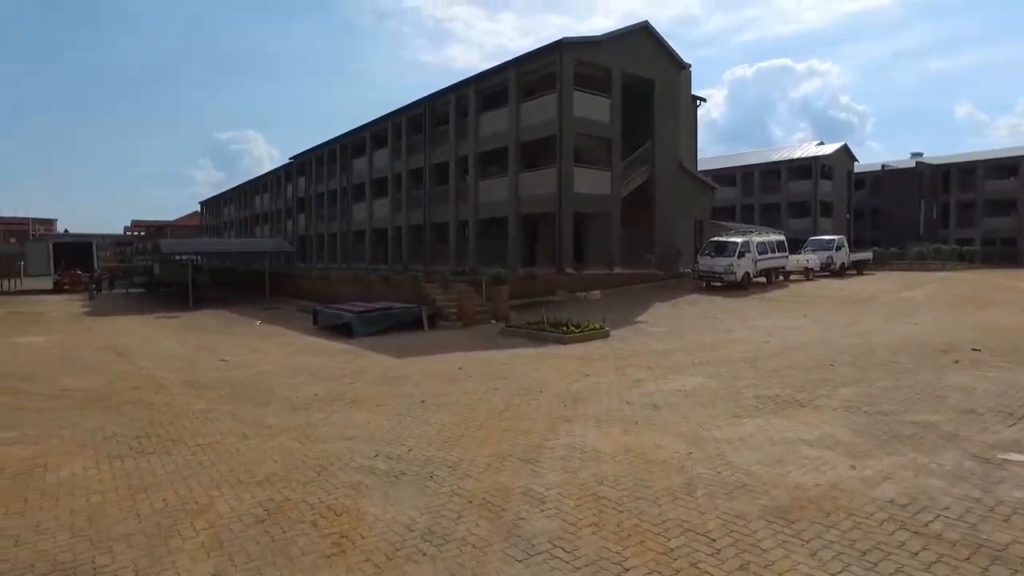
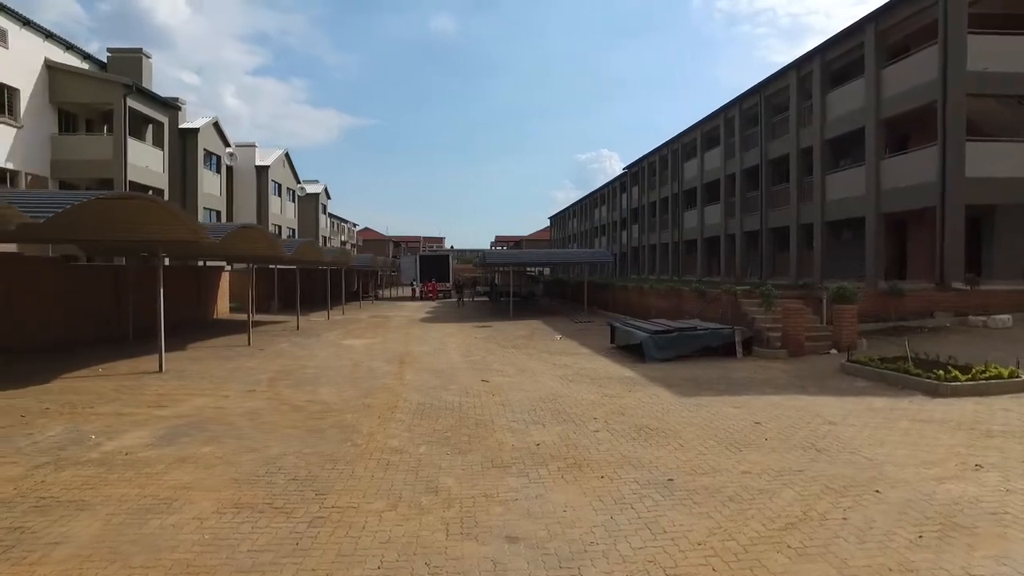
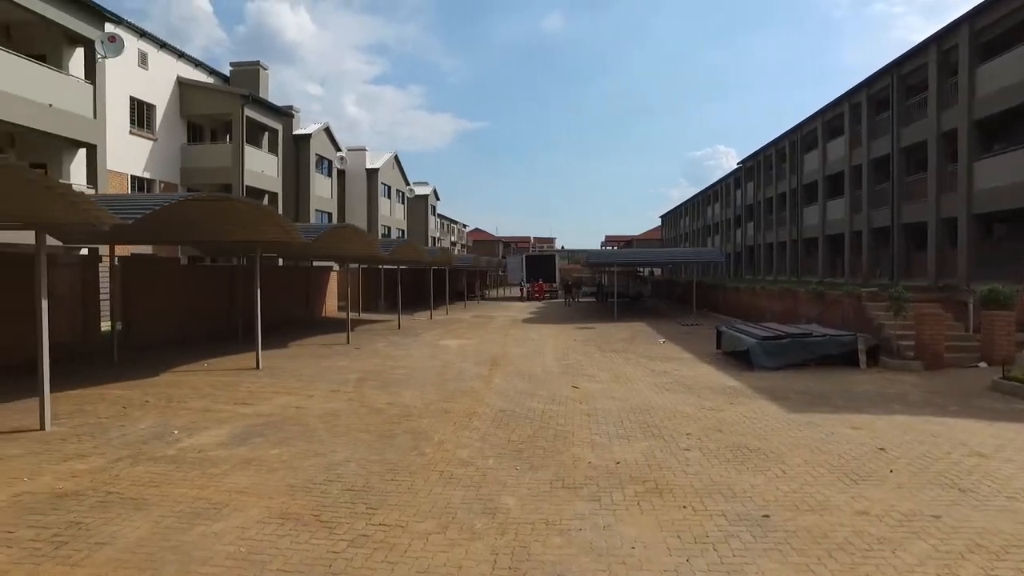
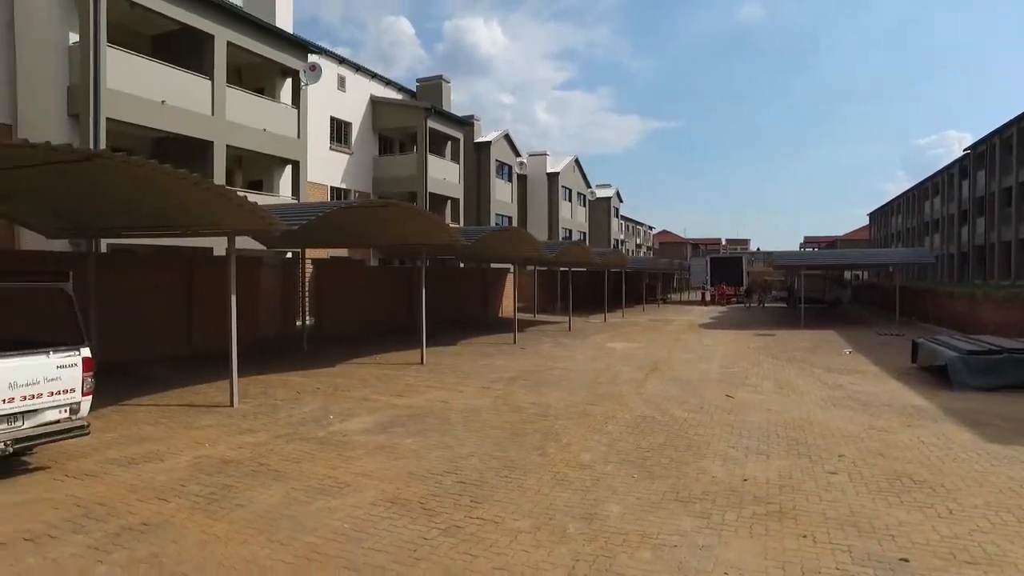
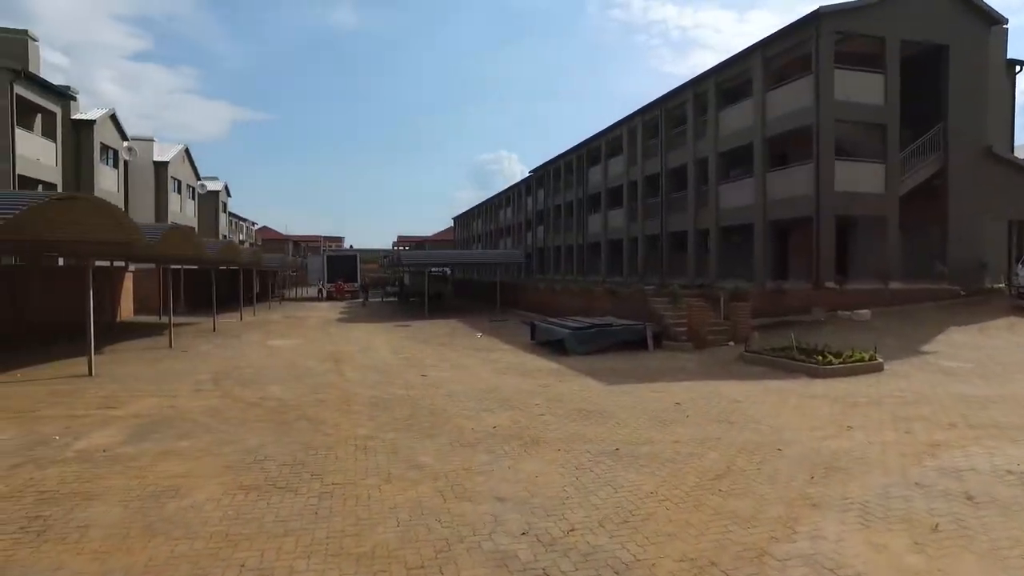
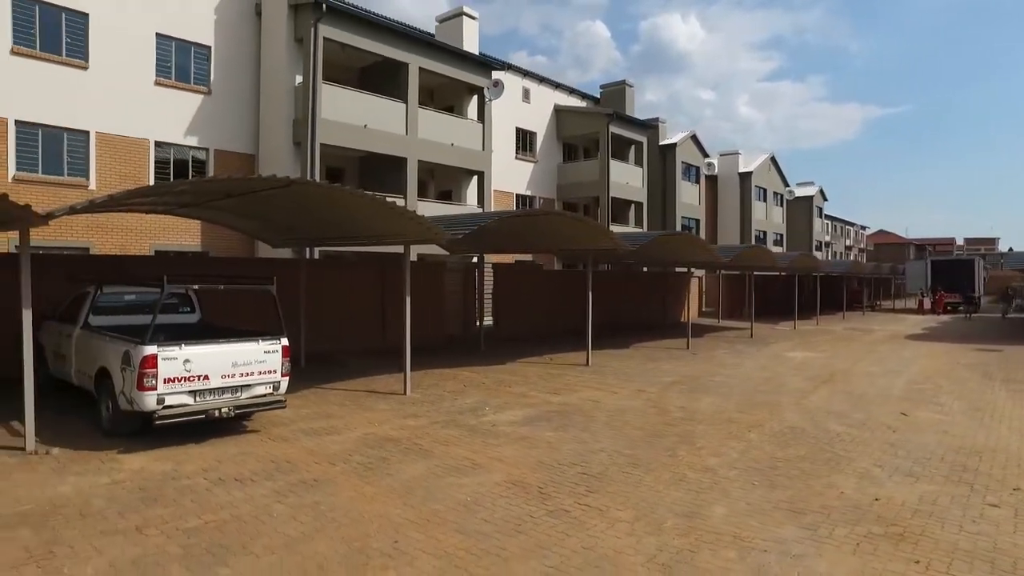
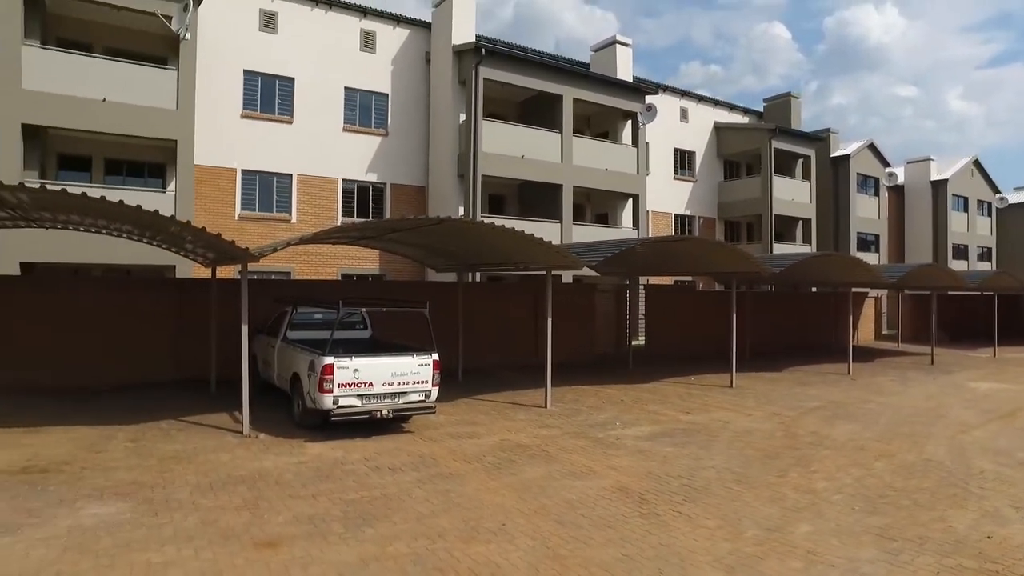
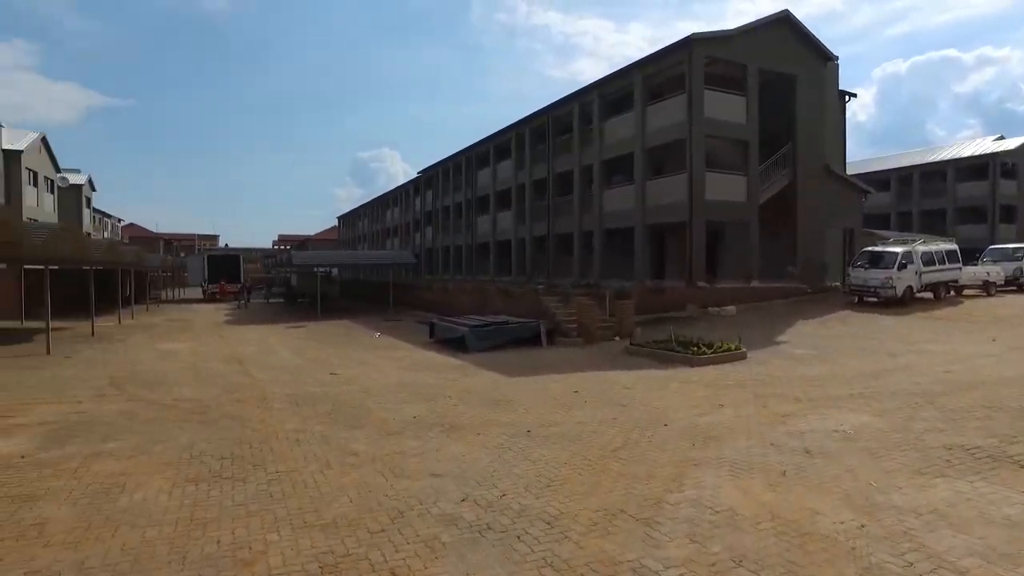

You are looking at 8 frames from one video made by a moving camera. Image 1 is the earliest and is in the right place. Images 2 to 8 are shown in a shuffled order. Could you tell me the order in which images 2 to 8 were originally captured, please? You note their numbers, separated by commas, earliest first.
8, 5, 2, 3, 4, 6, 7
